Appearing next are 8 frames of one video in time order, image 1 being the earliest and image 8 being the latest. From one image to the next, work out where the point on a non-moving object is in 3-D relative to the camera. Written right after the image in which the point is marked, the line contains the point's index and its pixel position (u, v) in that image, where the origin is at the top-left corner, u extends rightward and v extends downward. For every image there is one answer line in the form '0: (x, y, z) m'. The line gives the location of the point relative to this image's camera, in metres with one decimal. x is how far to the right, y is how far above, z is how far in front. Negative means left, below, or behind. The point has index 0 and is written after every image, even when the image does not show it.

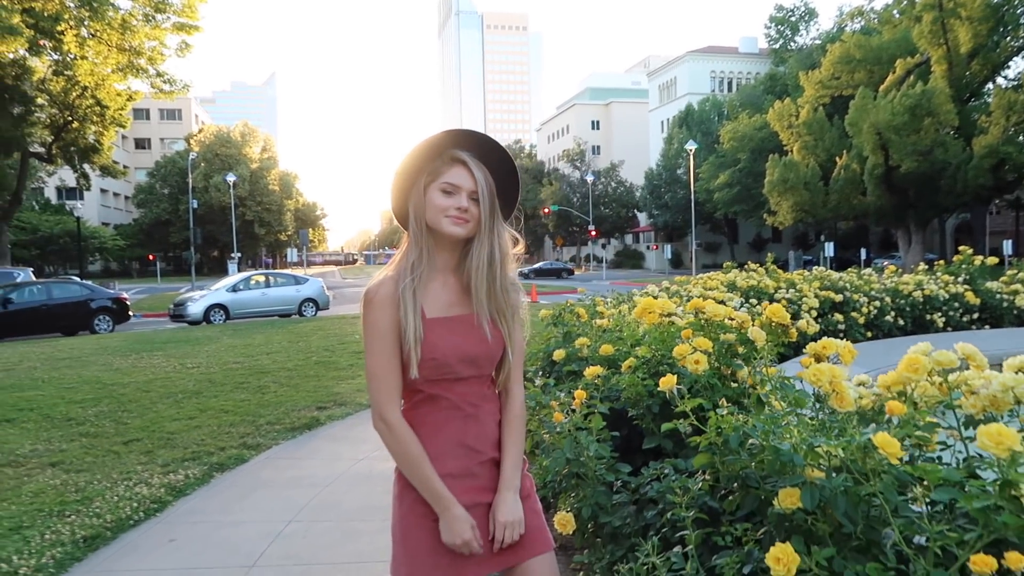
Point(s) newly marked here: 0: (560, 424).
0: (+0.1, -0.4, +2.9) m
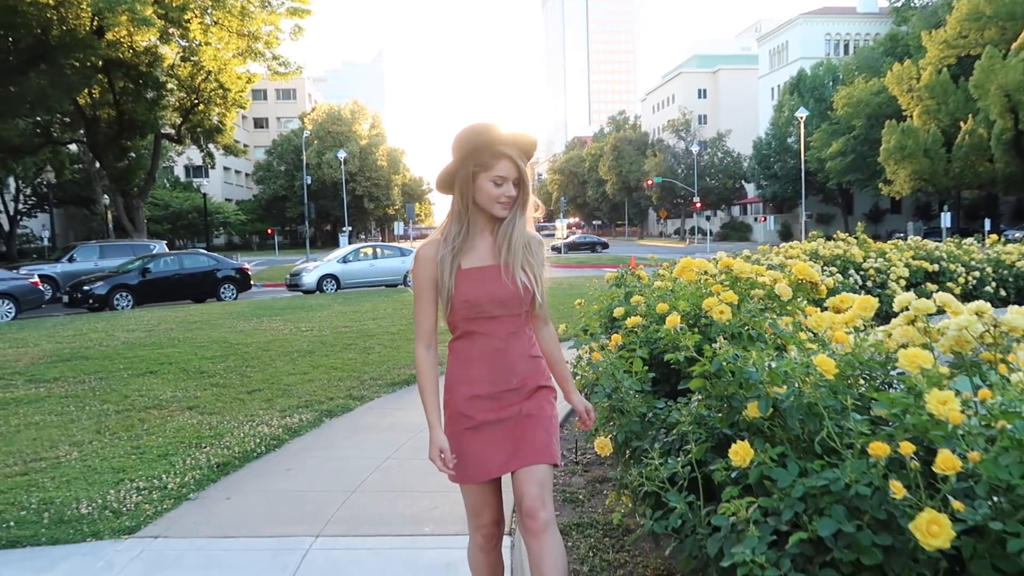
0: (+0.3, -0.3, +3.4) m
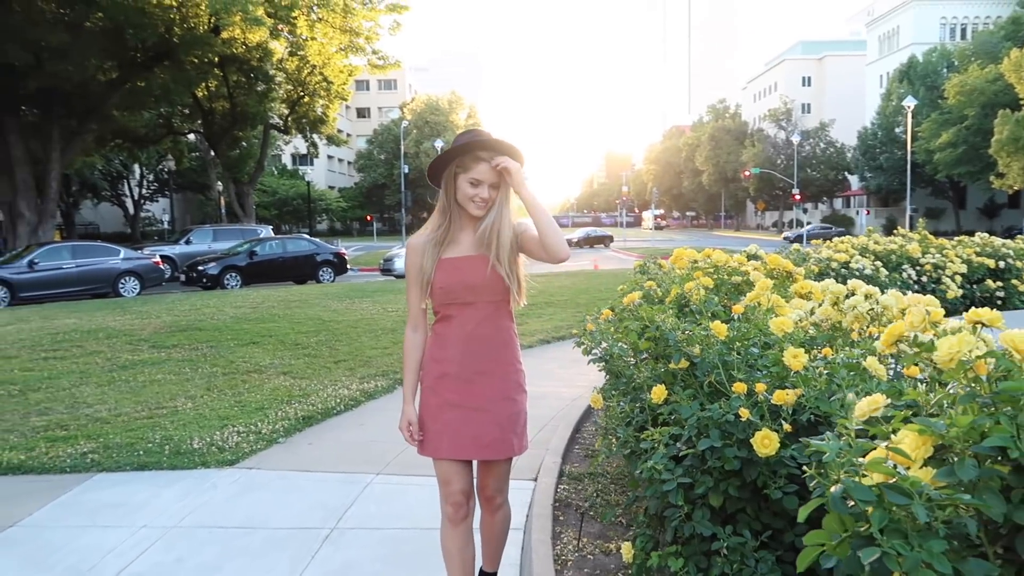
0: (+0.4, -0.2, +4.1) m
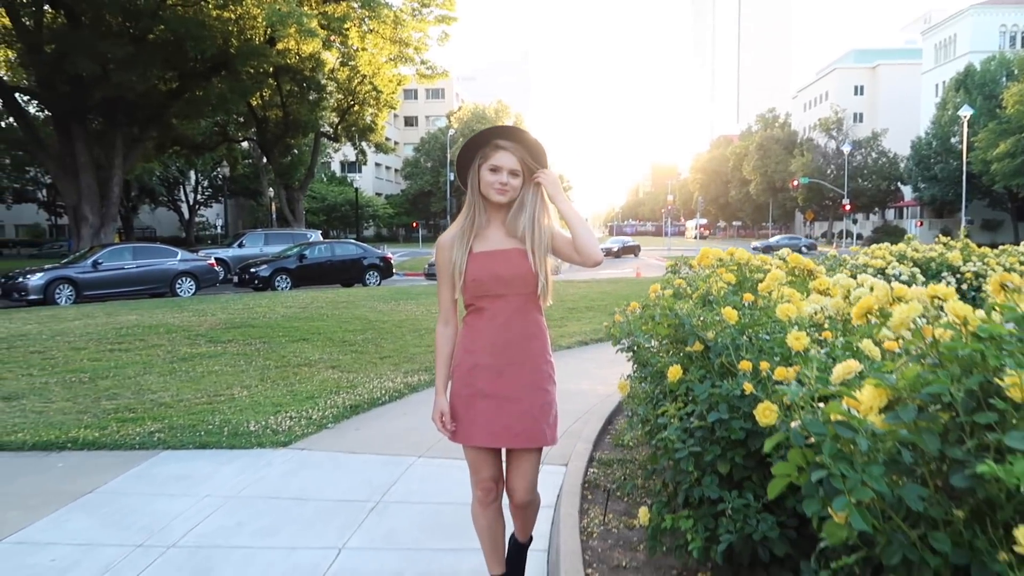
0: (+0.6, -0.2, +4.3) m
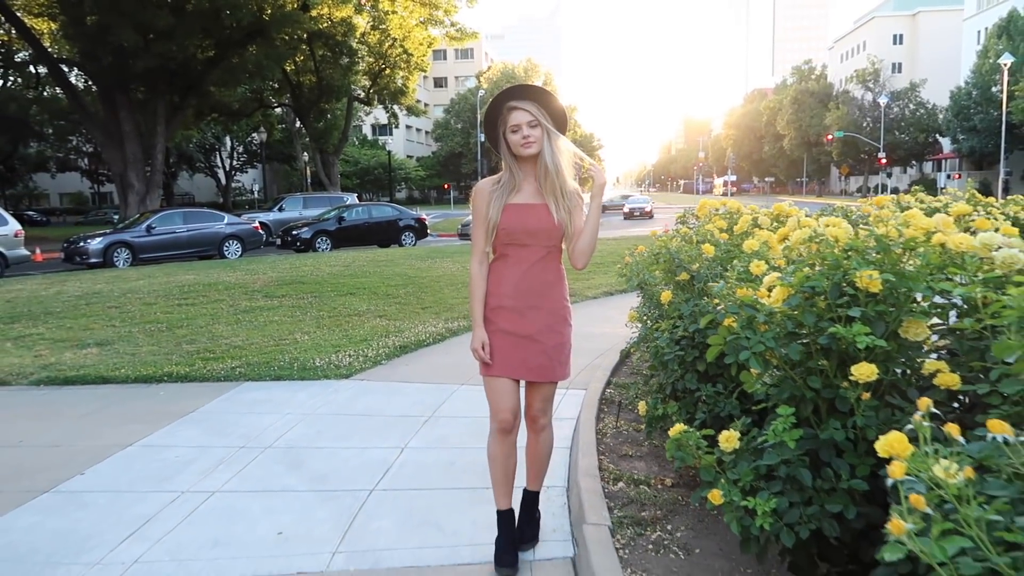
0: (+0.8, +0.2, +5.1) m
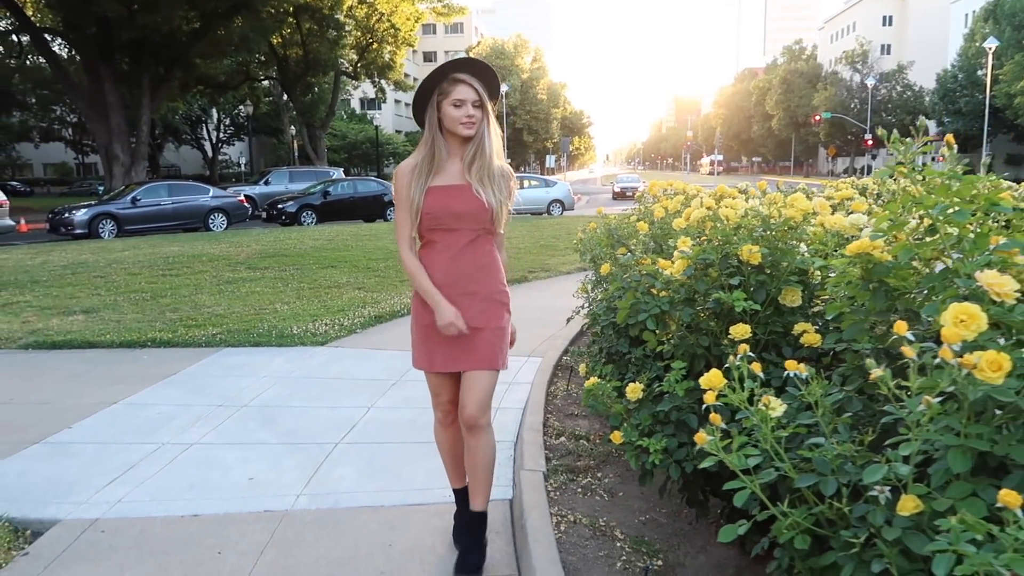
0: (+0.5, +0.4, +5.5) m
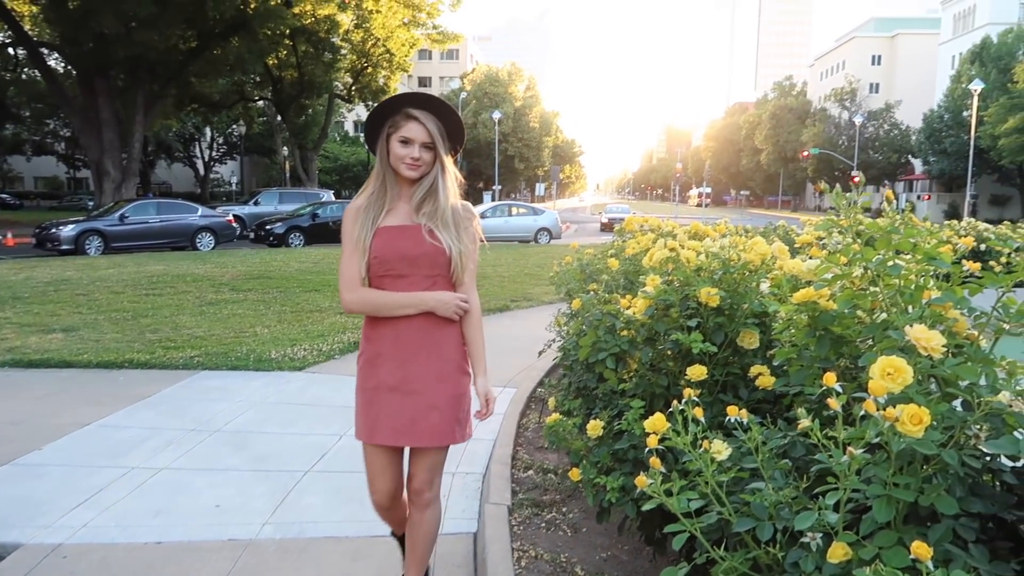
0: (+0.4, +0.1, +5.6) m
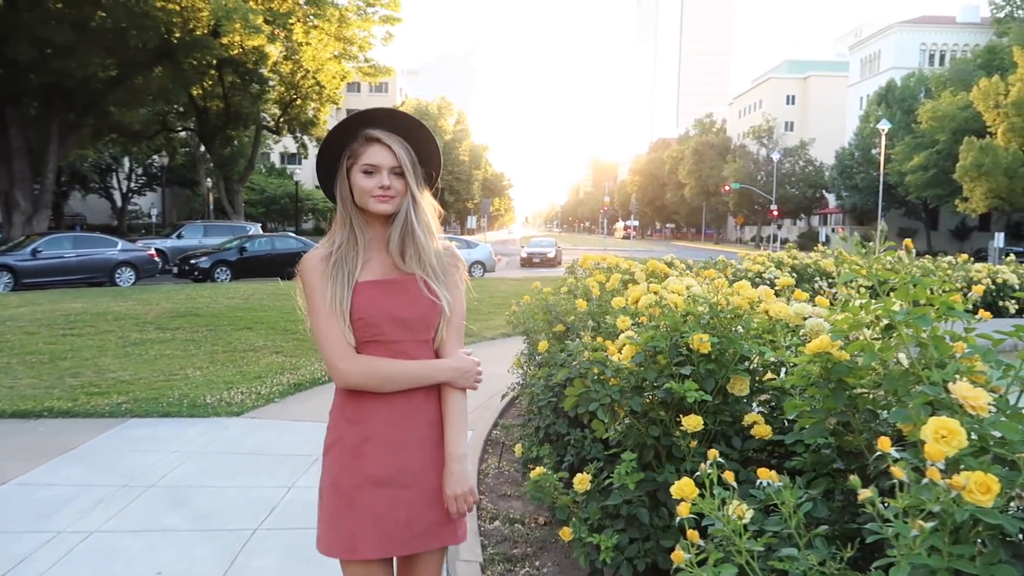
0: (+0.1, -0.1, +5.4) m
